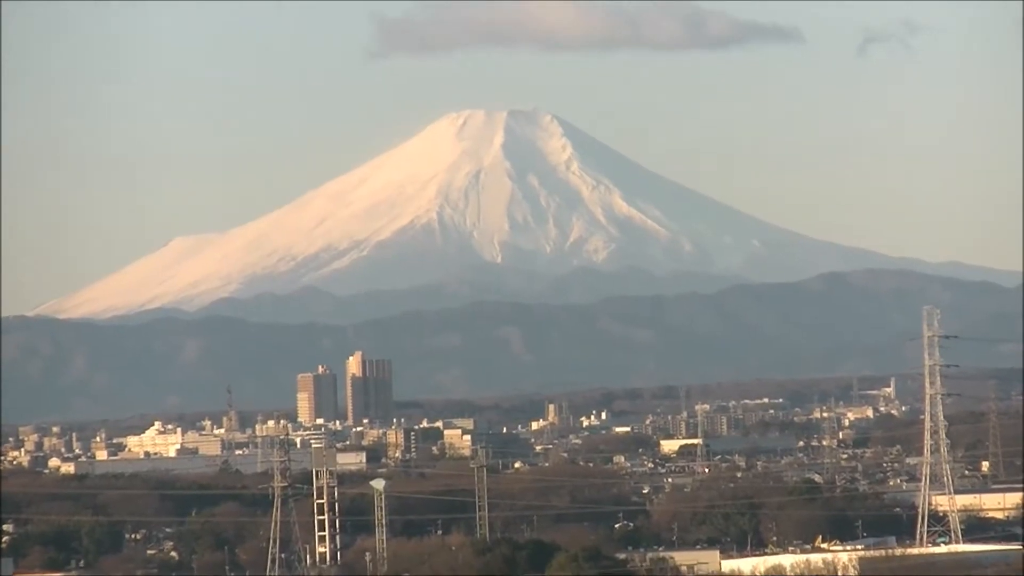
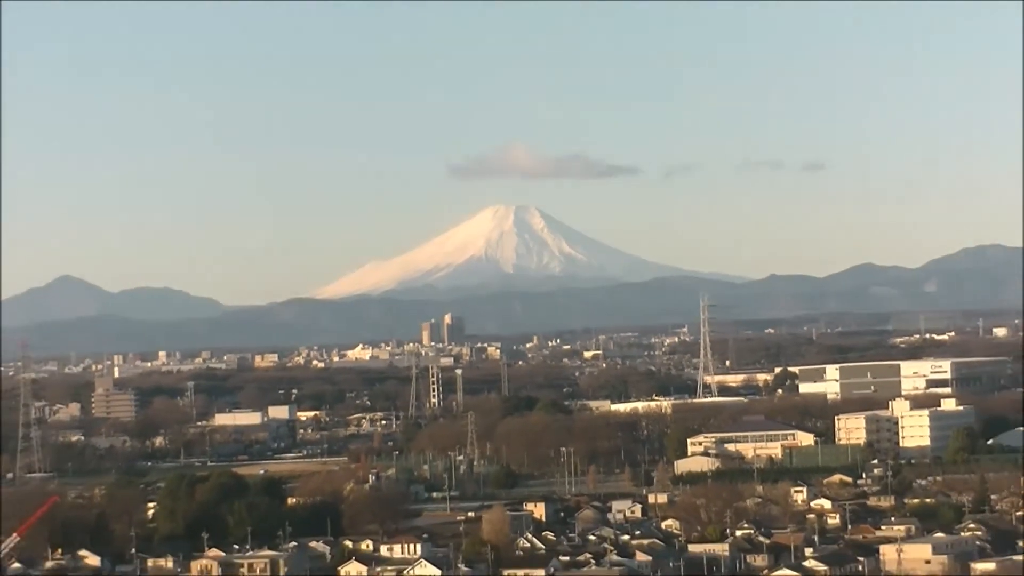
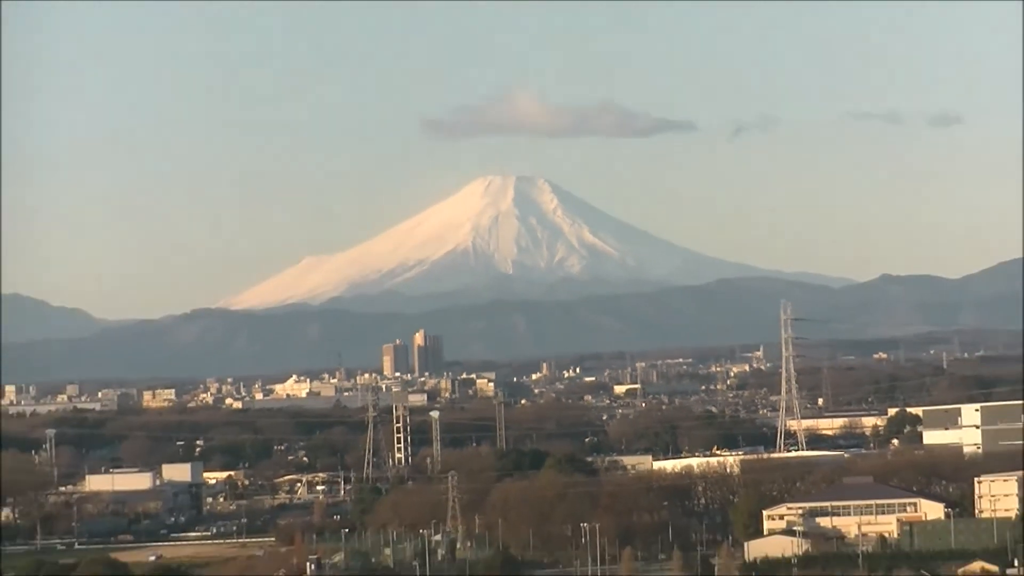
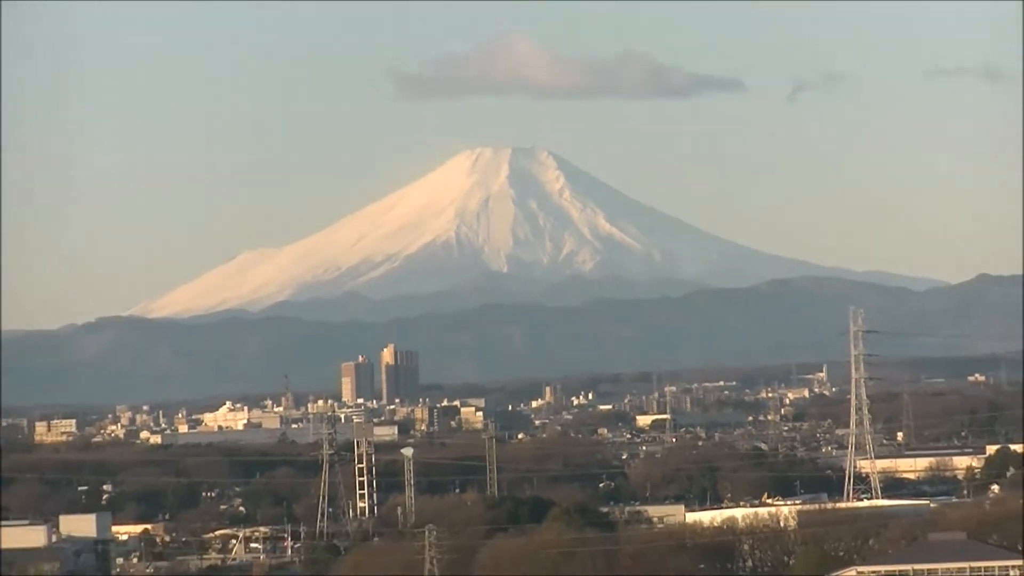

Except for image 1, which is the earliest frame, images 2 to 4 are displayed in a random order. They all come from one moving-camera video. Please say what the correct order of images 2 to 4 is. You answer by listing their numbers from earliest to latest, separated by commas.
4, 3, 2
